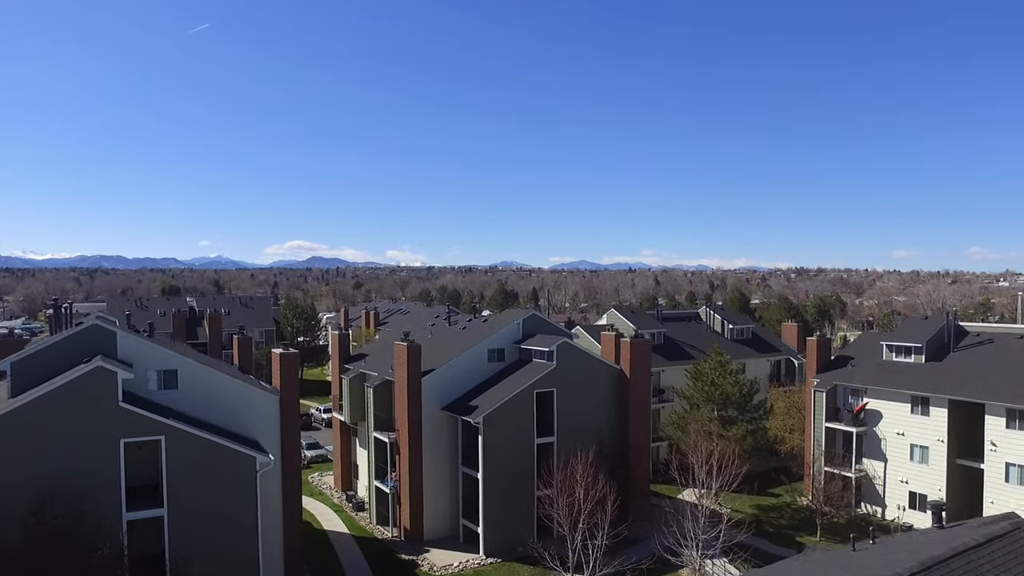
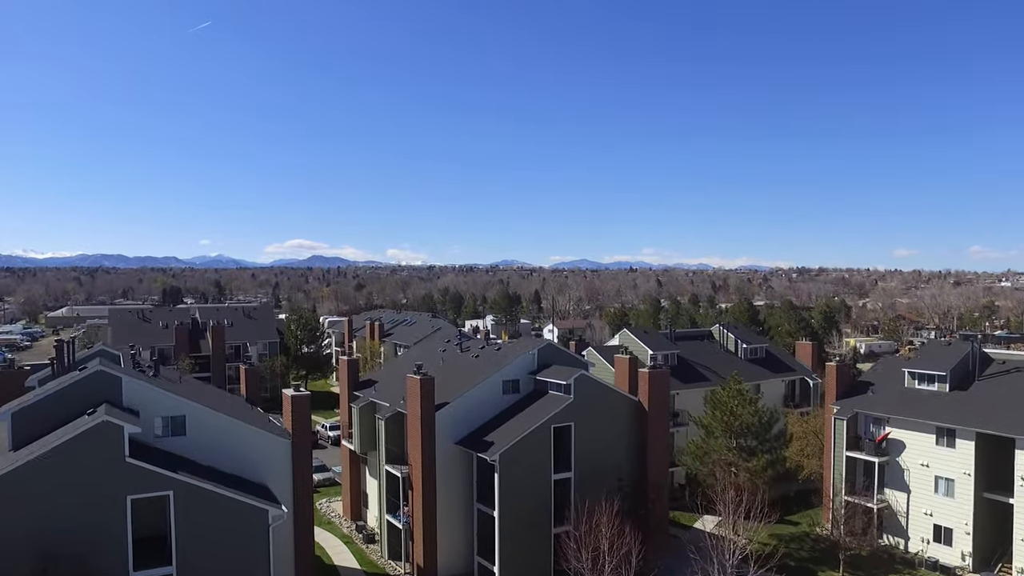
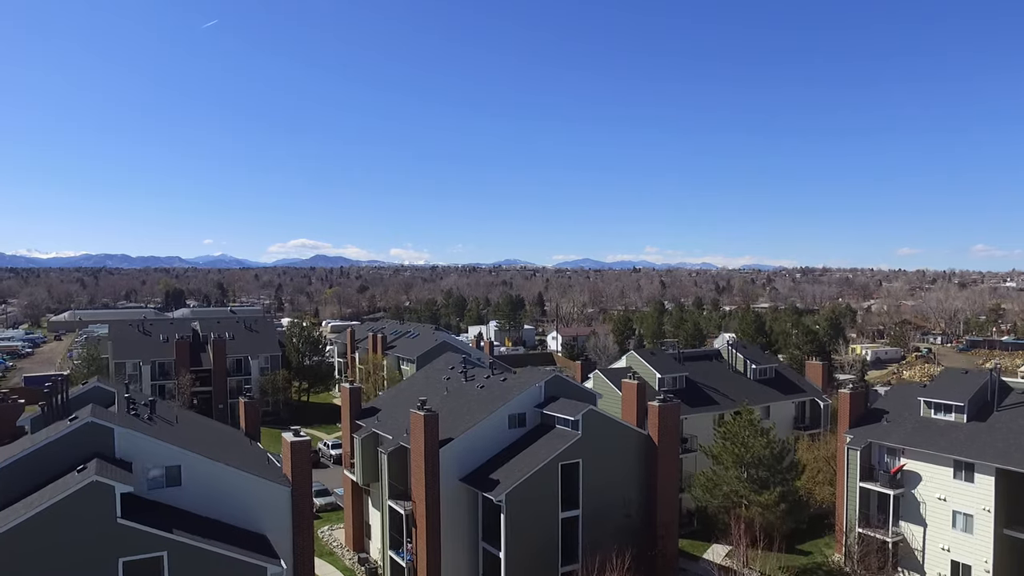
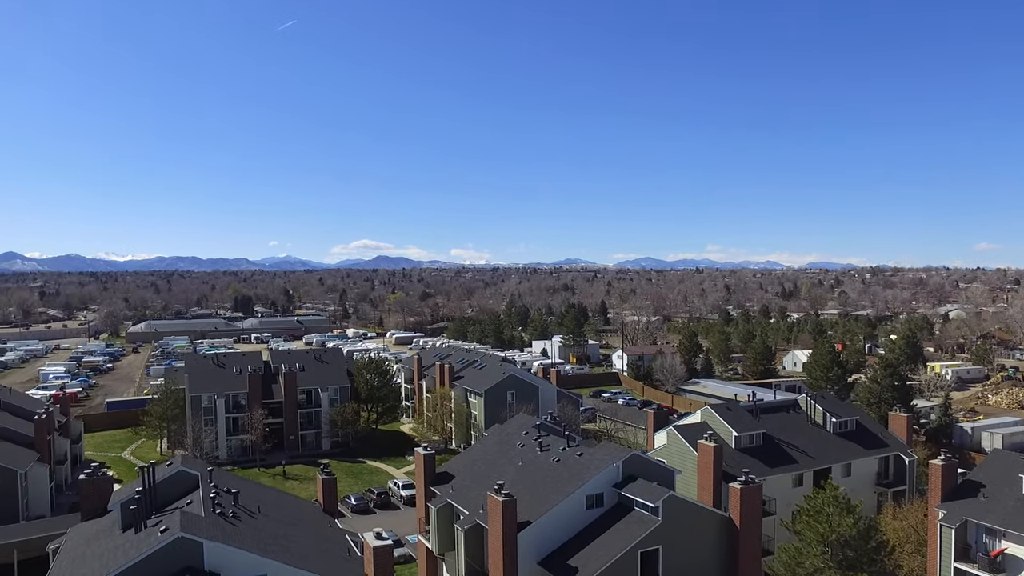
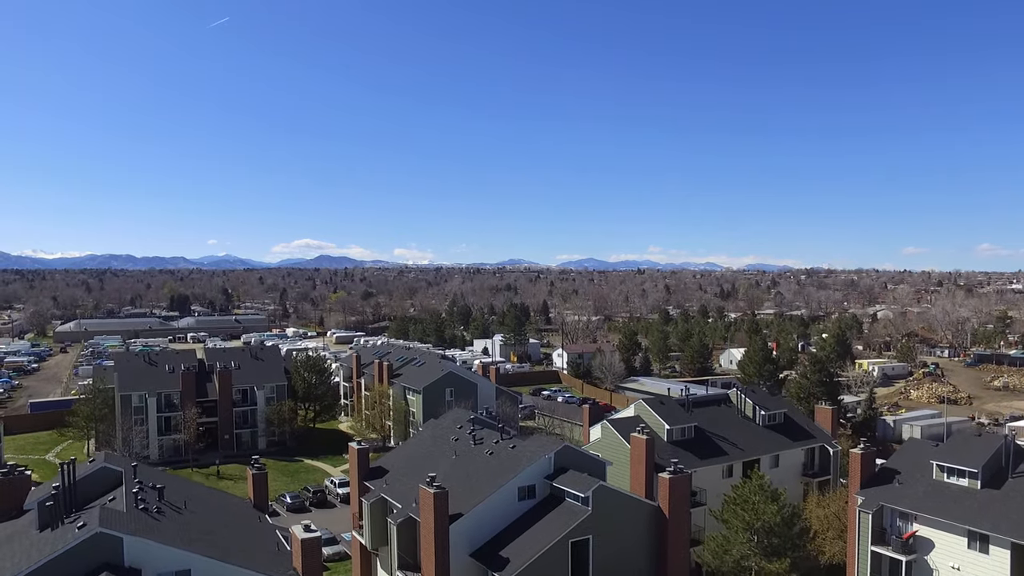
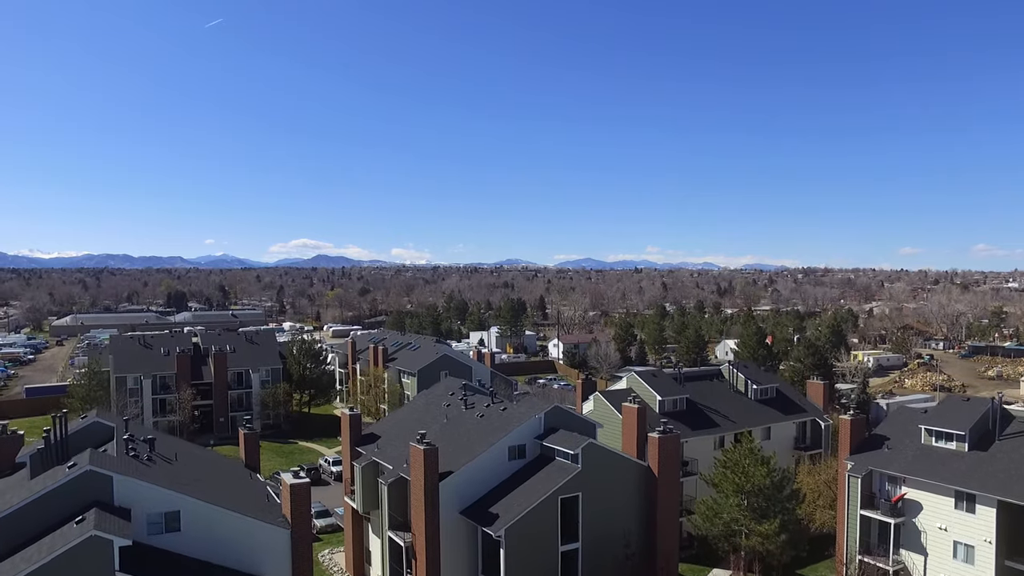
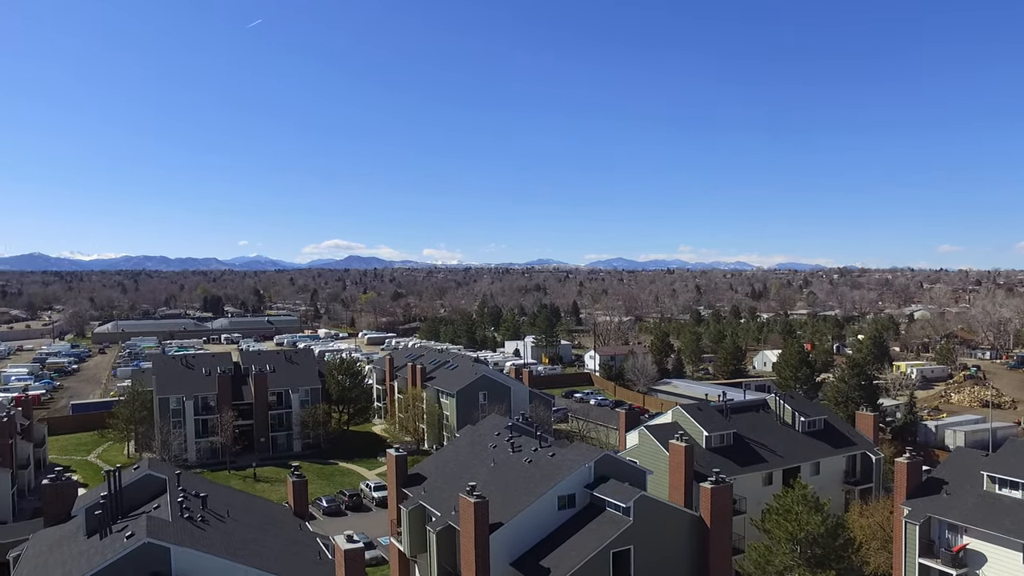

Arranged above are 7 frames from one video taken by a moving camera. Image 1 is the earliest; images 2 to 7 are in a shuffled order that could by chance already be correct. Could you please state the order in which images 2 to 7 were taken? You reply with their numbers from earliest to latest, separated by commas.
2, 3, 6, 5, 7, 4
